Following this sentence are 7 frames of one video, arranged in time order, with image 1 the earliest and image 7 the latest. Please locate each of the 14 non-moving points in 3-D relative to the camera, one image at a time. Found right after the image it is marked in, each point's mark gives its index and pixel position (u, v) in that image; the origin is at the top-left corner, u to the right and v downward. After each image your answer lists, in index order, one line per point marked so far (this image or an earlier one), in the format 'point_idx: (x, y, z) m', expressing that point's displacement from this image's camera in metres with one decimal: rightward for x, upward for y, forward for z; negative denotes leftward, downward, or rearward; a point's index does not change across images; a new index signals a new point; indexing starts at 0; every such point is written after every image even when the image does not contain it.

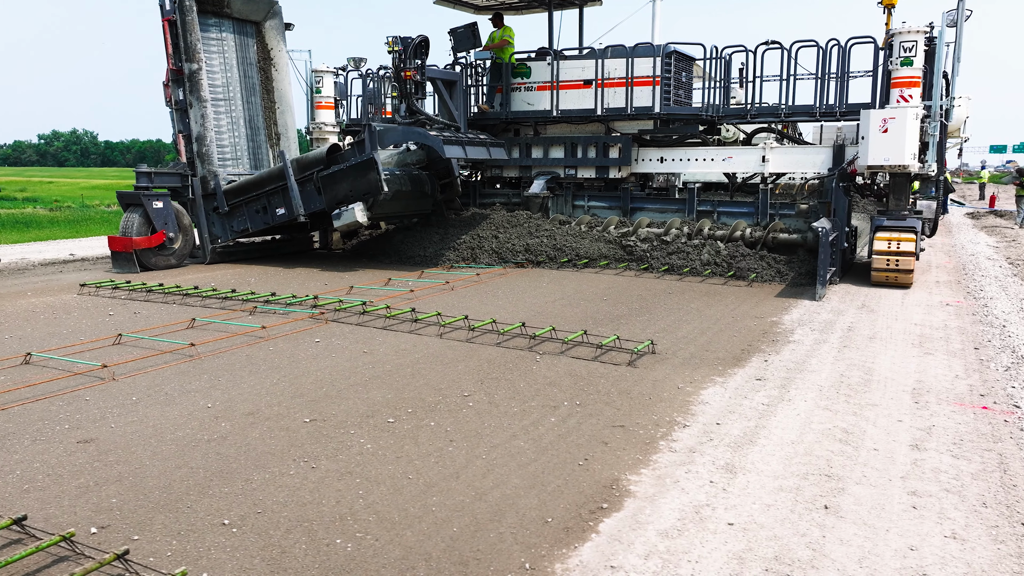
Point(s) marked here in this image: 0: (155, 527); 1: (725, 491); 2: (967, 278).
0: (-1.7, -1.1, +3.7) m
1: (+1.2, -1.1, +4.2) m
2: (+7.4, +0.2, +12.7) m
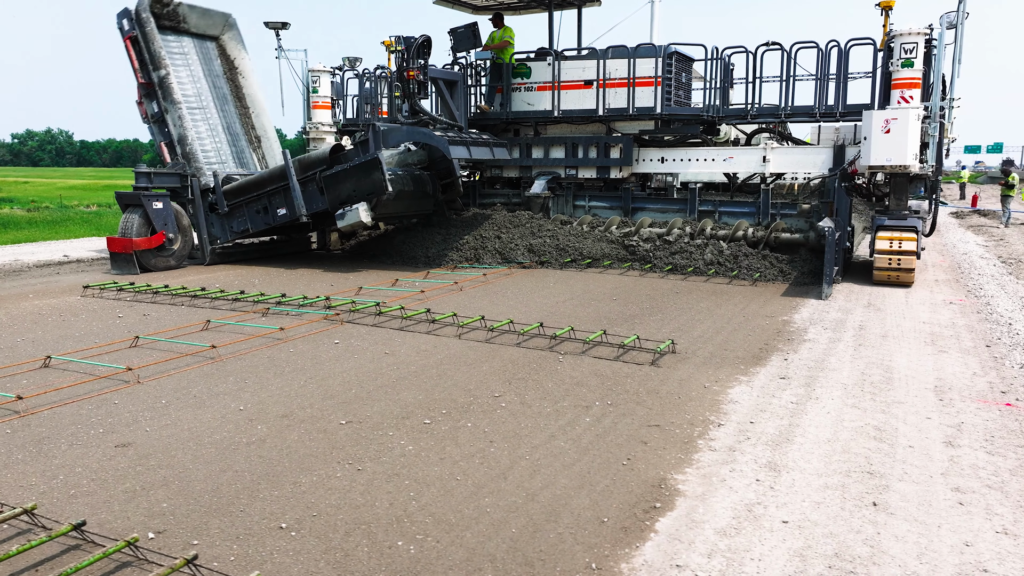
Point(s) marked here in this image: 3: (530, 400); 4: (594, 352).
0: (-1.4, -1.1, +3.7) m
1: (+1.4, -1.1, +4.3) m
2: (+7.4, +0.2, +12.8) m
3: (+0.1, -0.8, +5.8) m
4: (+0.7, -0.6, +7.1) m
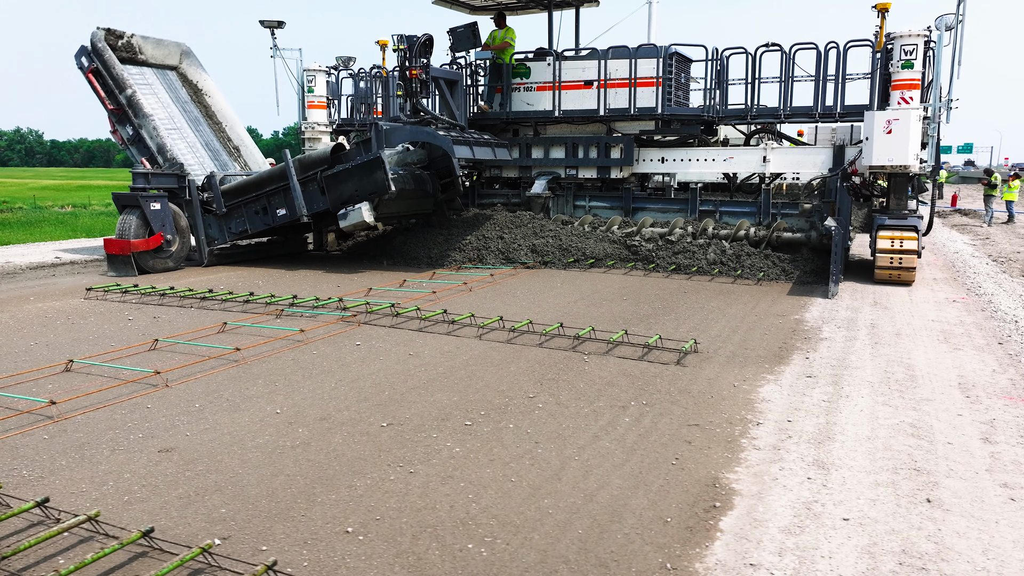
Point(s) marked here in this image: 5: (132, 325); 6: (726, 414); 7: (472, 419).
0: (-1.1, -1.1, +3.6) m
1: (+1.7, -1.1, +4.3) m
2: (+7.5, +0.2, +13.0) m
3: (+0.4, -0.8, +5.8) m
4: (+1.0, -0.6, +7.2) m
5: (-4.0, -0.4, +8.2) m
6: (+1.5, -0.9, +5.6) m
7: (-0.3, -0.9, +5.3) m
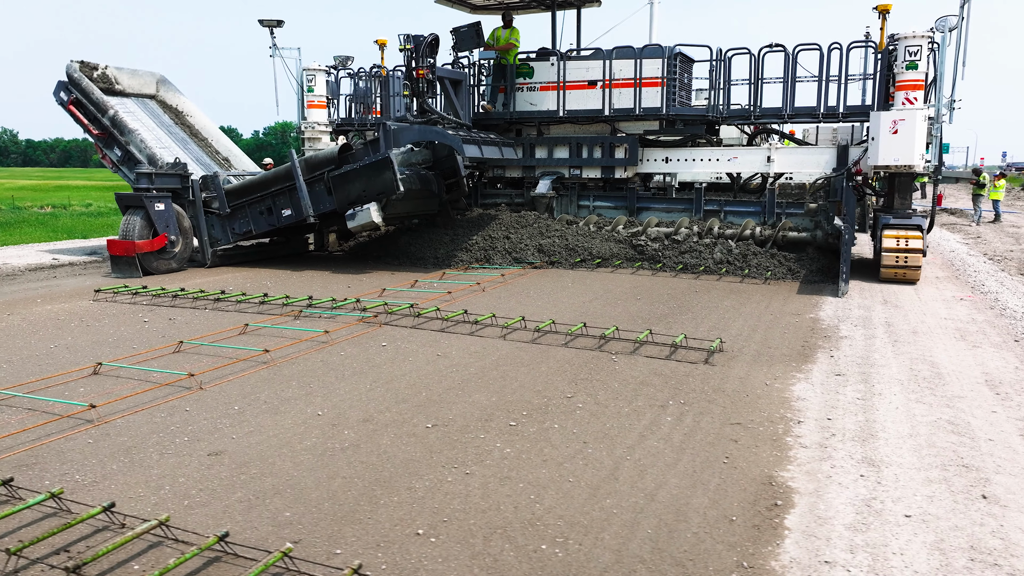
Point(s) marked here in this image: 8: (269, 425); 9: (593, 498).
0: (-0.7, -1.2, +3.6) m
1: (+2.0, -1.1, +4.3) m
2: (+7.6, +0.2, +13.2) m
3: (+0.7, -0.8, +5.8) m
4: (+1.2, -0.6, +7.2) m
5: (-3.8, -0.4, +8.1) m
6: (+1.8, -0.9, +5.6) m
7: (0.0, -0.9, +5.3) m
8: (-1.6, -0.9, +5.1) m
9: (+0.4, -1.1, +4.1) m
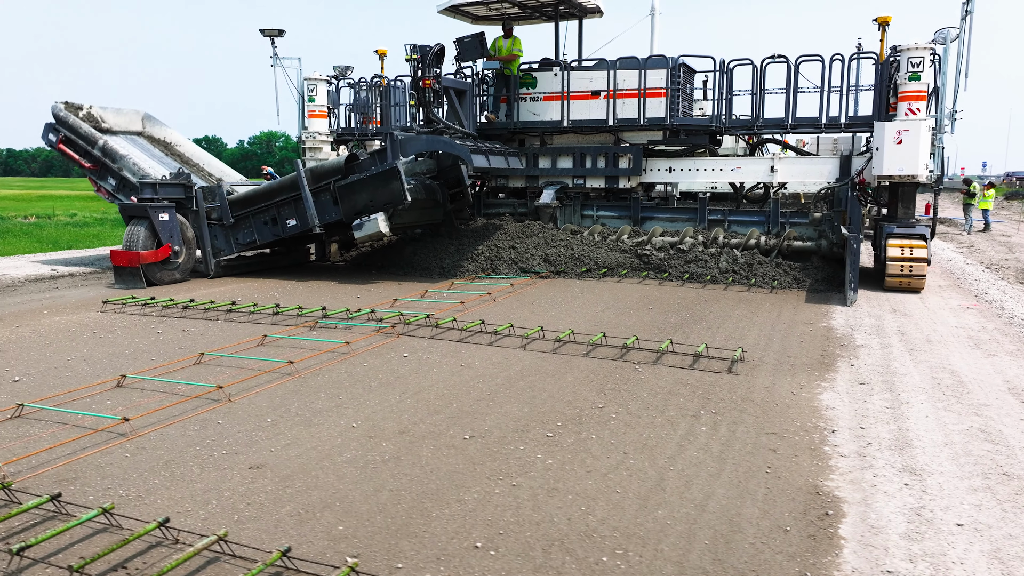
0: (-0.5, -1.2, +3.5) m
1: (+2.3, -1.1, +4.4) m
2: (+7.7, +0.1, +13.3) m
3: (+0.9, -0.9, +5.8) m
4: (+1.4, -0.7, +7.2) m
5: (-3.6, -0.5, +8.0) m
6: (+2.1, -1.0, +5.6) m
7: (+0.3, -1.0, +5.3) m
8: (-1.3, -1.0, +5.0) m
9: (+0.7, -1.2, +4.1) m
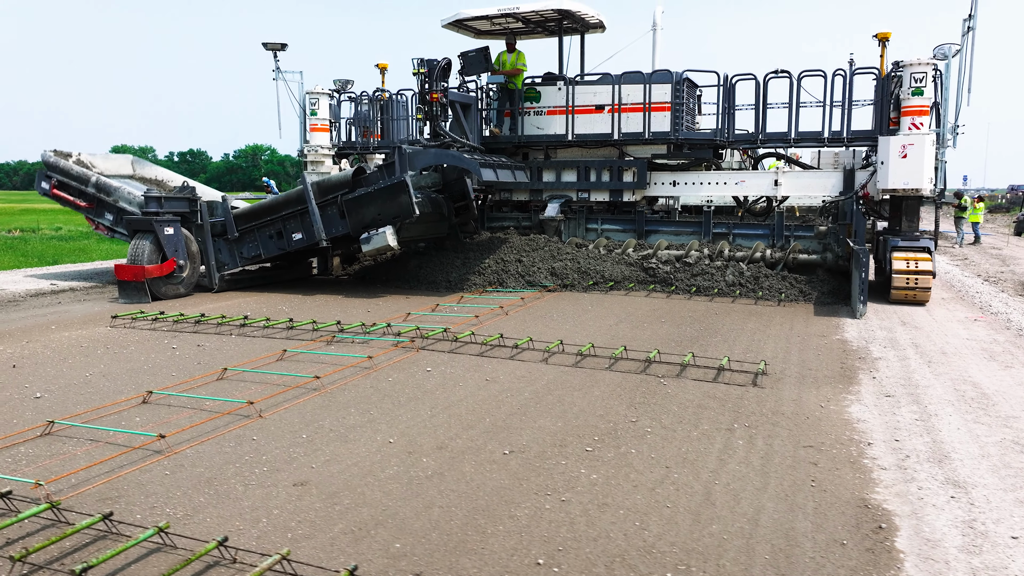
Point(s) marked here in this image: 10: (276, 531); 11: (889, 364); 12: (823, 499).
0: (-0.2, -1.3, +3.5) m
1: (+2.6, -1.2, +4.4) m
2: (+7.8, -0.1, +13.4) m
3: (+1.2, -1.0, +5.8) m
4: (+1.6, -0.8, +7.2) m
5: (-3.4, -0.7, +7.9) m
6: (+2.3, -1.1, +5.6) m
7: (+0.5, -1.1, +5.3) m
8: (-1.1, -1.0, +5.0) m
9: (+1.0, -1.2, +4.1) m
10: (-1.2, -1.2, +3.8) m
11: (+3.8, -0.8, +7.9) m
12: (+1.8, -1.2, +4.4) m
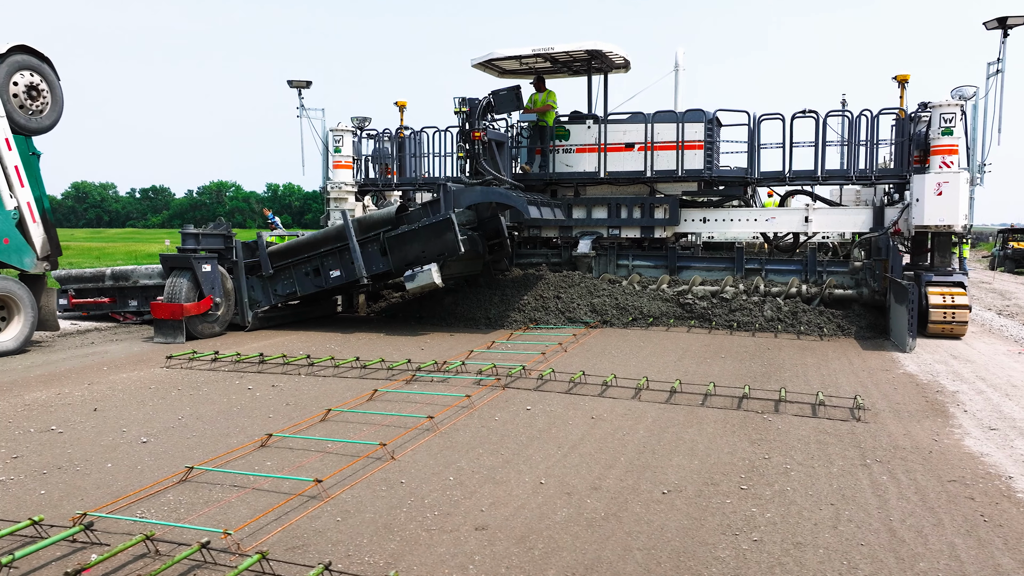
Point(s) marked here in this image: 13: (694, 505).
0: (+0.9, -1.4, +3.4) m
1: (+3.6, -1.4, +4.4) m
2: (+8.4, -0.7, +13.7) m
3: (+2.1, -1.3, +5.7) m
4: (+2.6, -1.1, +7.2) m
5: (-2.5, -1.1, +7.7) m
6: (+3.3, -1.3, +5.6) m
7: (+1.5, -1.3, +5.2) m
8: (-0.1, -1.3, +4.8) m
9: (+2.0, -1.4, +4.0) m
10: (-0.1, -1.4, +3.7) m
11: (+4.7, -1.1, +8.0) m
12: (+2.8, -1.4, +4.4) m
13: (+1.1, -1.3, +4.8) m
